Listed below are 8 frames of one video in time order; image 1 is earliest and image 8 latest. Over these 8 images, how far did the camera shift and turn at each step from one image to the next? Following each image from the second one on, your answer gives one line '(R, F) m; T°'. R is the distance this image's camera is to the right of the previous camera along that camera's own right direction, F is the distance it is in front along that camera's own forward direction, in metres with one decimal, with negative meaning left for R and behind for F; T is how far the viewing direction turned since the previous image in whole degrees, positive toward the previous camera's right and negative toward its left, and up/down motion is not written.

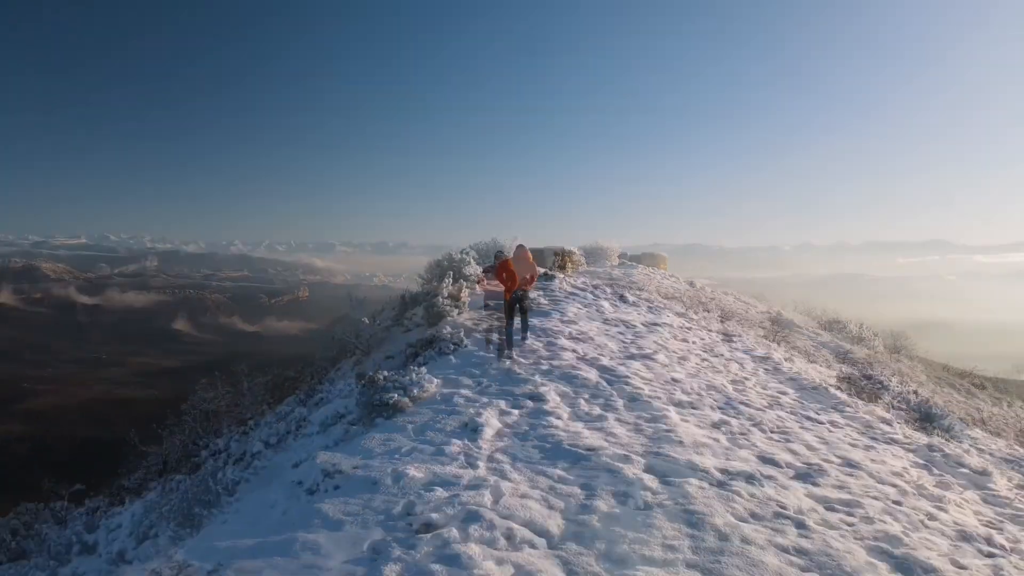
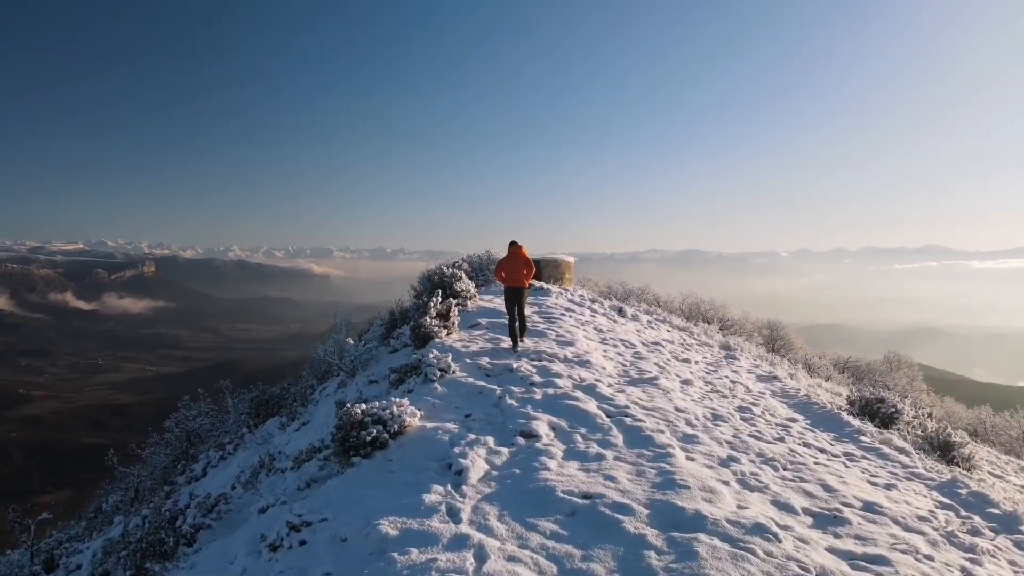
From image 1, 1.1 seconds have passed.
(+0.1, +0.4) m; 0°
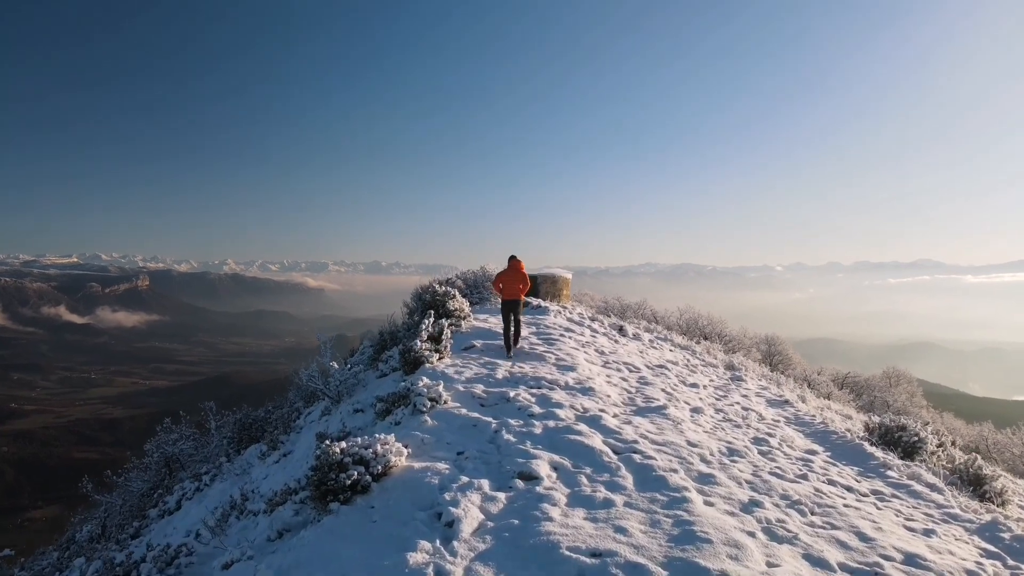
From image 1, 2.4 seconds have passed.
(0.0, +0.4) m; 0°
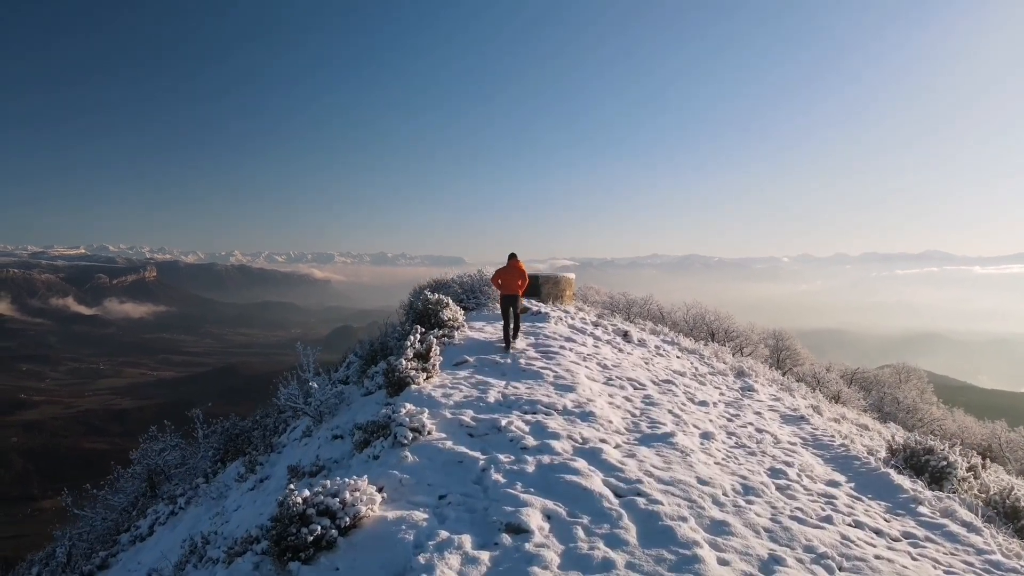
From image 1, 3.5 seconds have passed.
(+0.1, +0.5) m; -1°
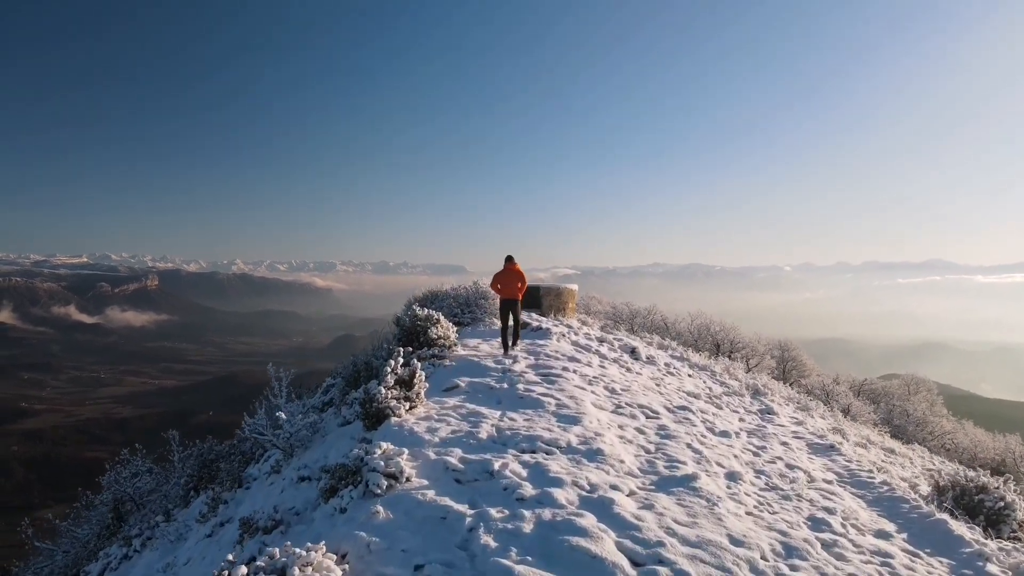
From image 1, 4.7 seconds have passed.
(+0.1, +0.7) m; 0°
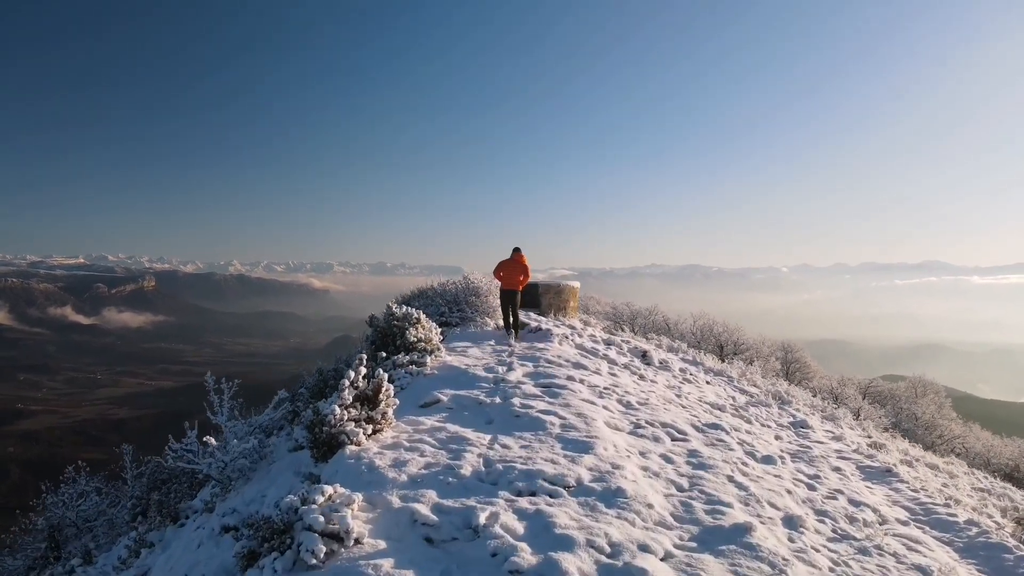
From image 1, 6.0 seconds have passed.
(0.0, +1.0) m; 0°
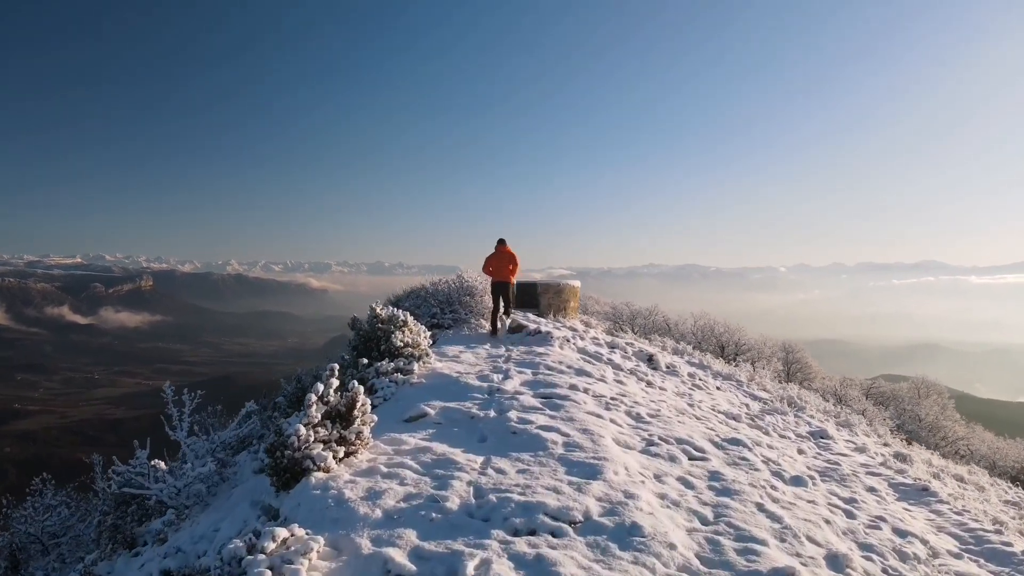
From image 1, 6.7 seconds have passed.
(0.0, +0.5) m; 0°
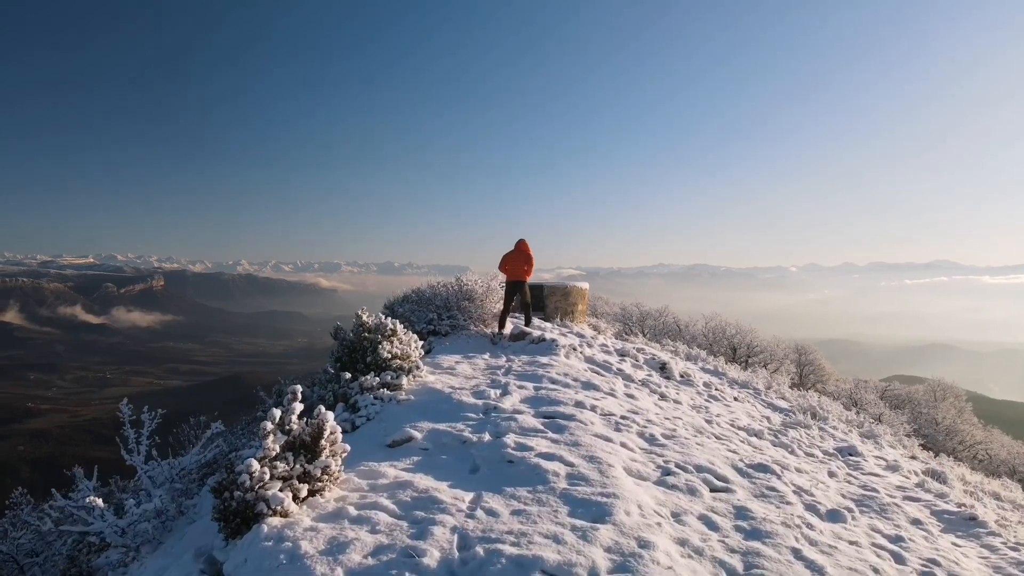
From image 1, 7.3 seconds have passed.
(+0.1, +0.5) m; -1°
